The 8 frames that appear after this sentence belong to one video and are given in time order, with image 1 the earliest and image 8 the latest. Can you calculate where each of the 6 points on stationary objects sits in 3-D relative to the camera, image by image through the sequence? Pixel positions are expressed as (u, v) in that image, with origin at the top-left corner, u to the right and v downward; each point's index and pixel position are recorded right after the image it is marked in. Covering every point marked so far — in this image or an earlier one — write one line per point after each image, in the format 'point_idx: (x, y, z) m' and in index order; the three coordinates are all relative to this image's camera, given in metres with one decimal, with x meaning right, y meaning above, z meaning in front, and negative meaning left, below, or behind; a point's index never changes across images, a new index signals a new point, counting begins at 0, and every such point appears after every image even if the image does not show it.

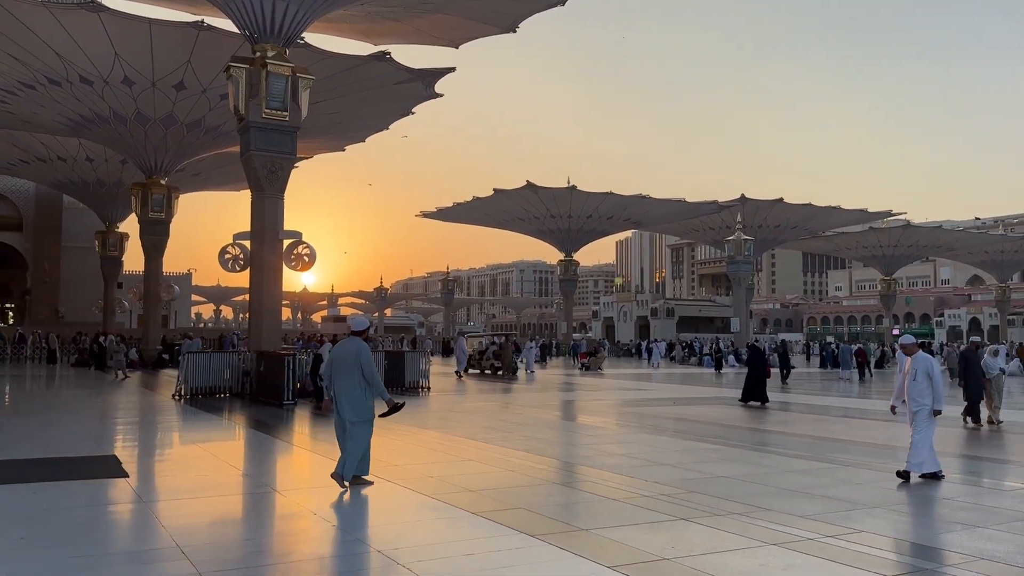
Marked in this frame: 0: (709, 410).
0: (+2.7, -1.7, +12.0) m
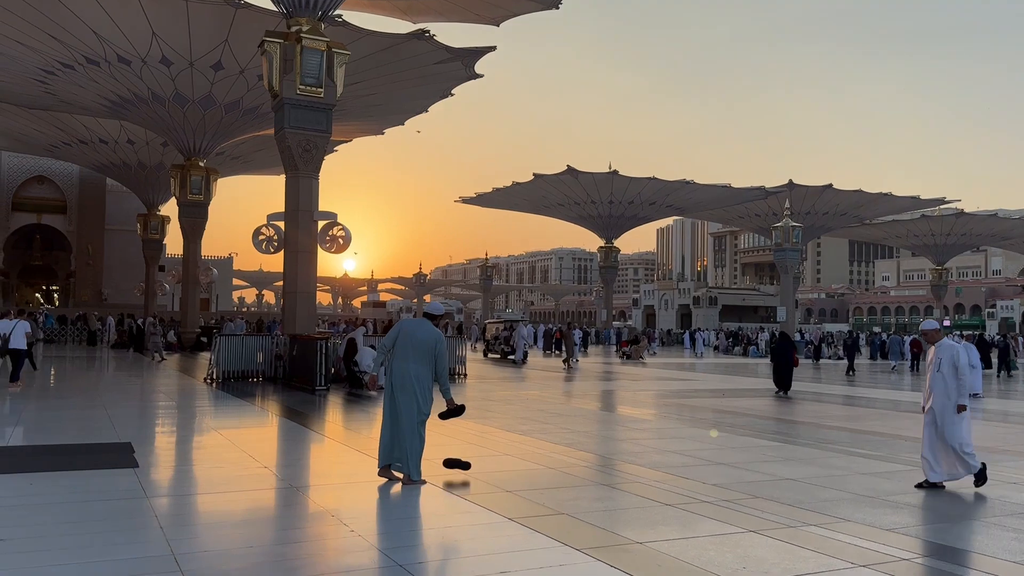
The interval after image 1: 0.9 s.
0: (+3.2, -1.5, +11.4) m
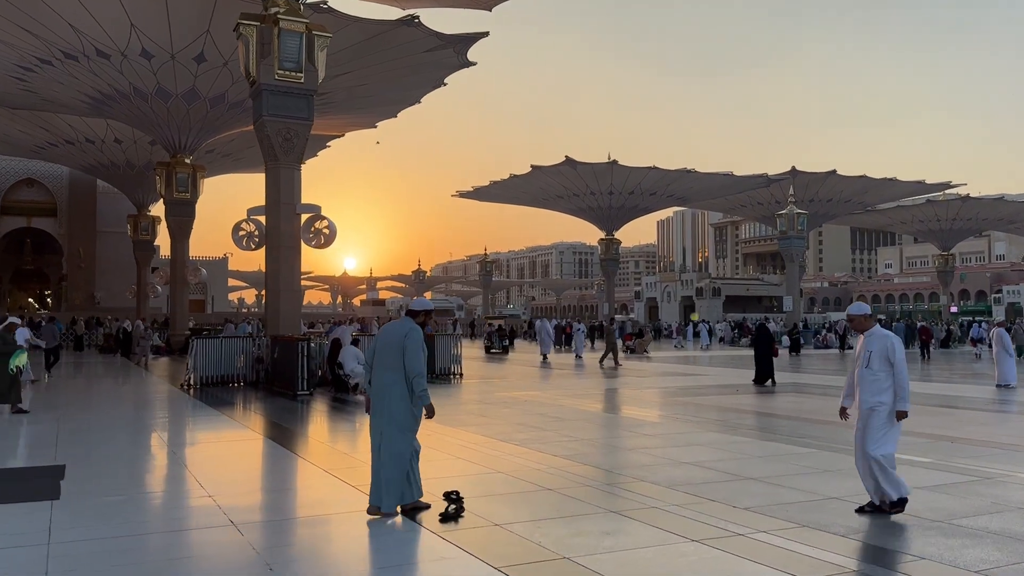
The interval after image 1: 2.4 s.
0: (+3.2, -1.4, +10.8) m
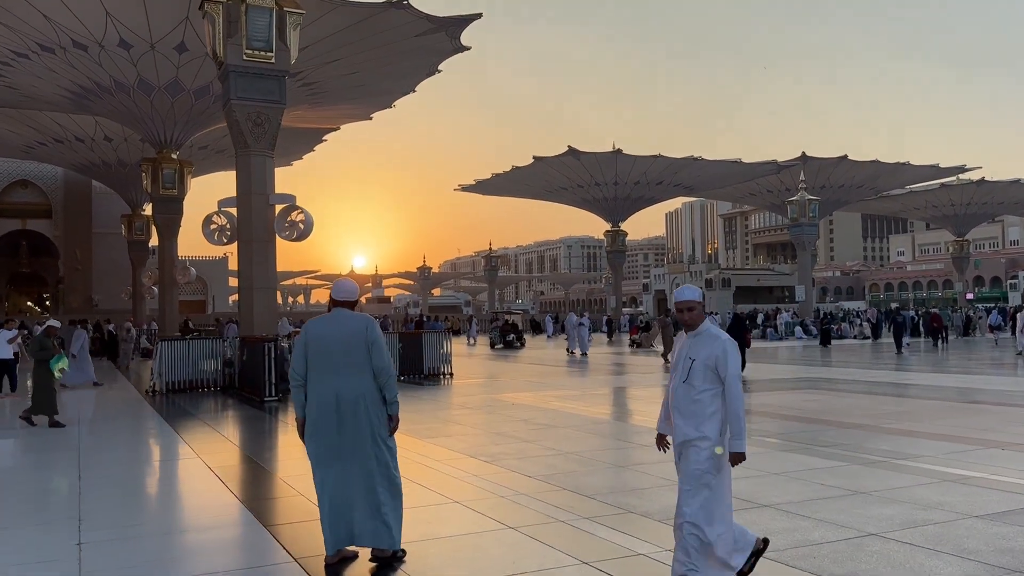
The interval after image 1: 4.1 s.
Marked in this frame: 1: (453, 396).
0: (+3.1, -1.2, +10.0) m
1: (-0.7, -1.2, +9.5) m
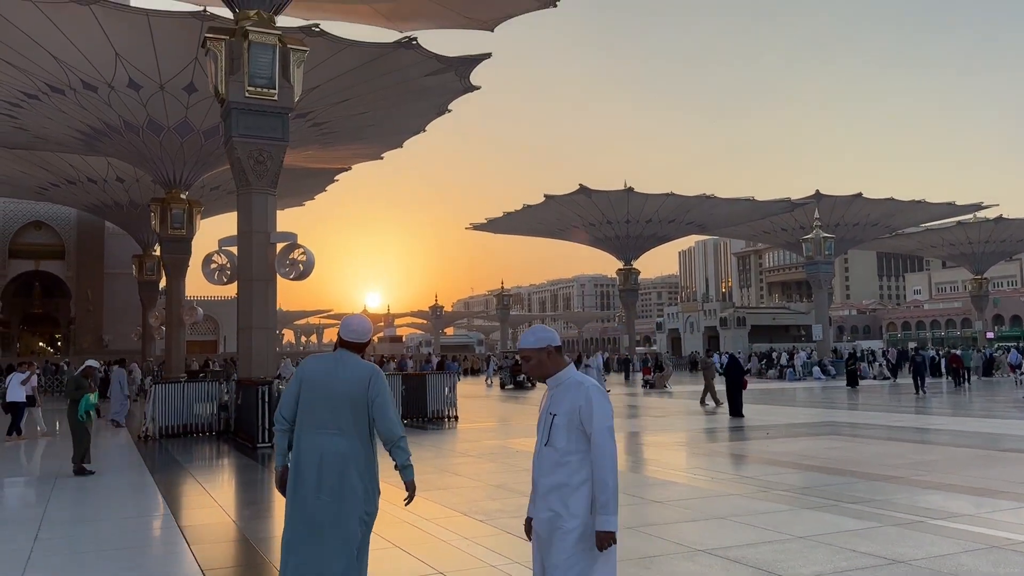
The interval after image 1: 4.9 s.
0: (+3.2, -1.7, +9.6) m
1: (-0.6, -1.6, +9.2) m
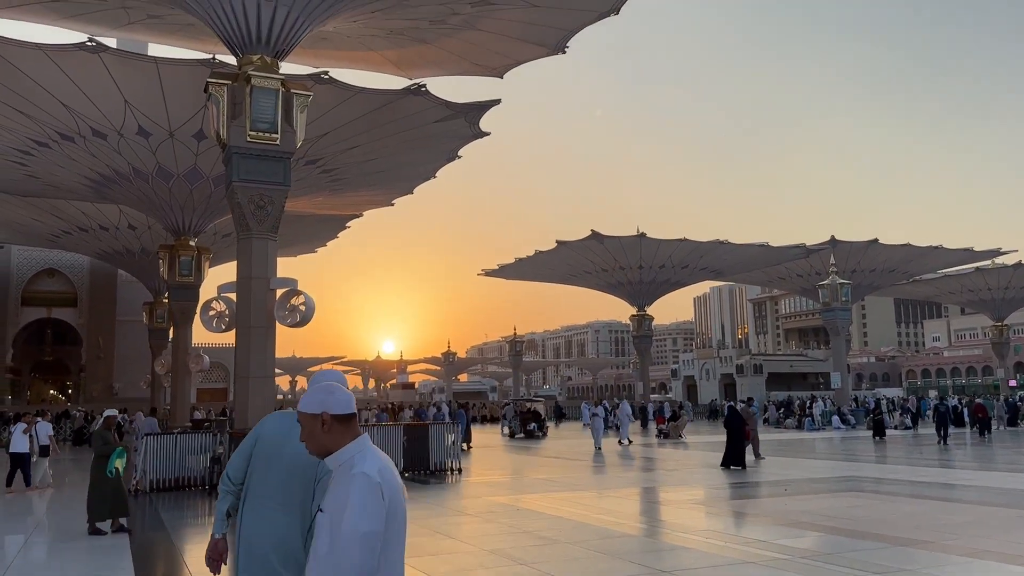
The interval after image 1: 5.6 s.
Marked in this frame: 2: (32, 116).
0: (+3.3, -2.2, +9.2) m
1: (-0.5, -2.1, +8.8) m
2: (-8.3, +3.0, +15.0) m
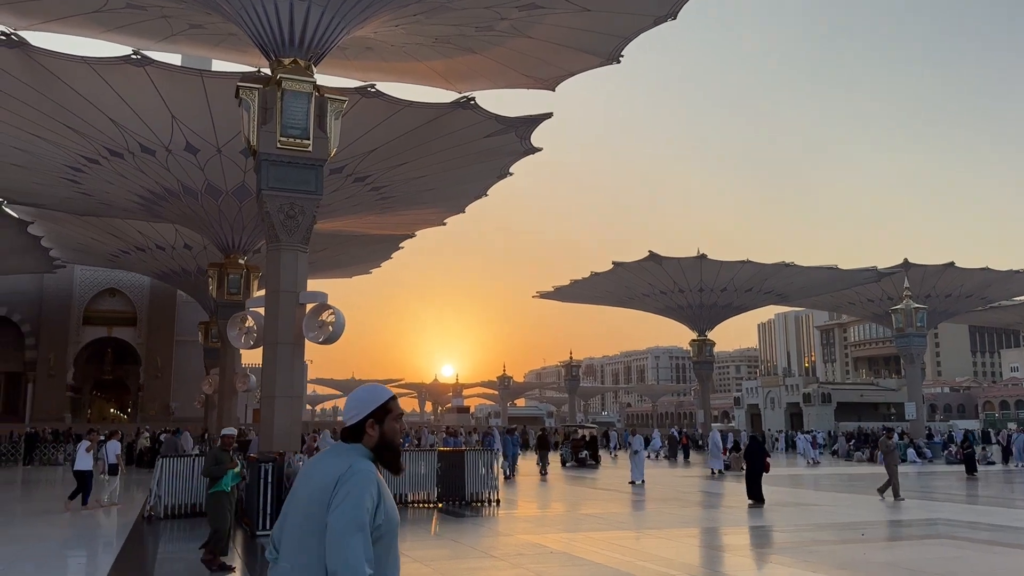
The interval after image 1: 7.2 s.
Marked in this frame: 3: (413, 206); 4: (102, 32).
0: (+3.7, -2.3, +8.2) m
1: (-0.1, -2.3, +8.1) m
2: (-7.4, +2.7, +14.9) m
3: (-2.3, +1.9, +20.0) m
4: (-5.8, +3.6, +12.3) m
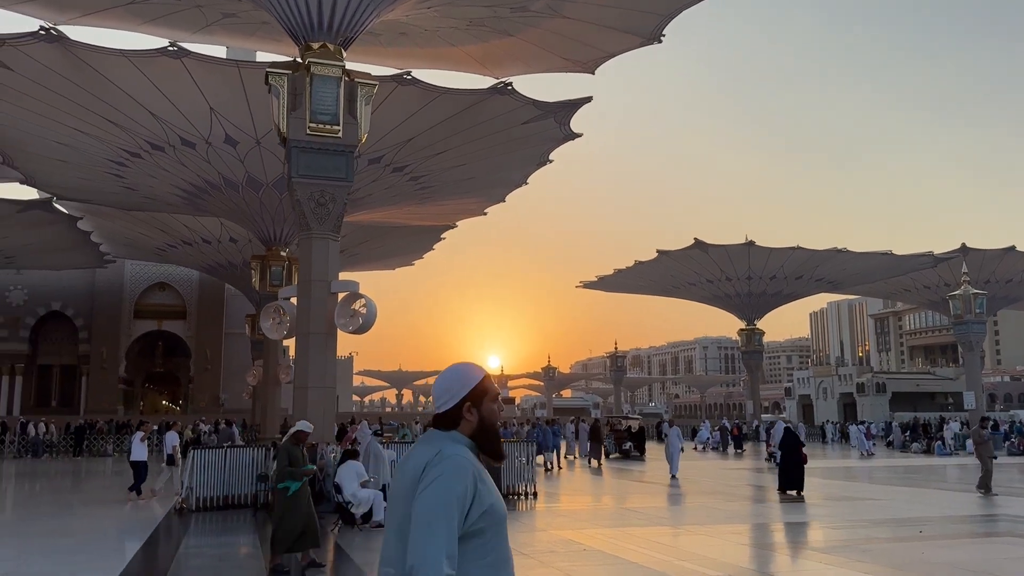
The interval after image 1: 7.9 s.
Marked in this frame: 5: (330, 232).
0: (+4.0, -2.2, +7.7) m
1: (+0.2, -2.1, +7.9) m
2: (-6.7, +2.8, +15.0) m
3: (-1.4, +2.1, +19.8) m
4: (-5.3, +3.7, +12.3) m
5: (-1.8, +0.5, +8.5) m
